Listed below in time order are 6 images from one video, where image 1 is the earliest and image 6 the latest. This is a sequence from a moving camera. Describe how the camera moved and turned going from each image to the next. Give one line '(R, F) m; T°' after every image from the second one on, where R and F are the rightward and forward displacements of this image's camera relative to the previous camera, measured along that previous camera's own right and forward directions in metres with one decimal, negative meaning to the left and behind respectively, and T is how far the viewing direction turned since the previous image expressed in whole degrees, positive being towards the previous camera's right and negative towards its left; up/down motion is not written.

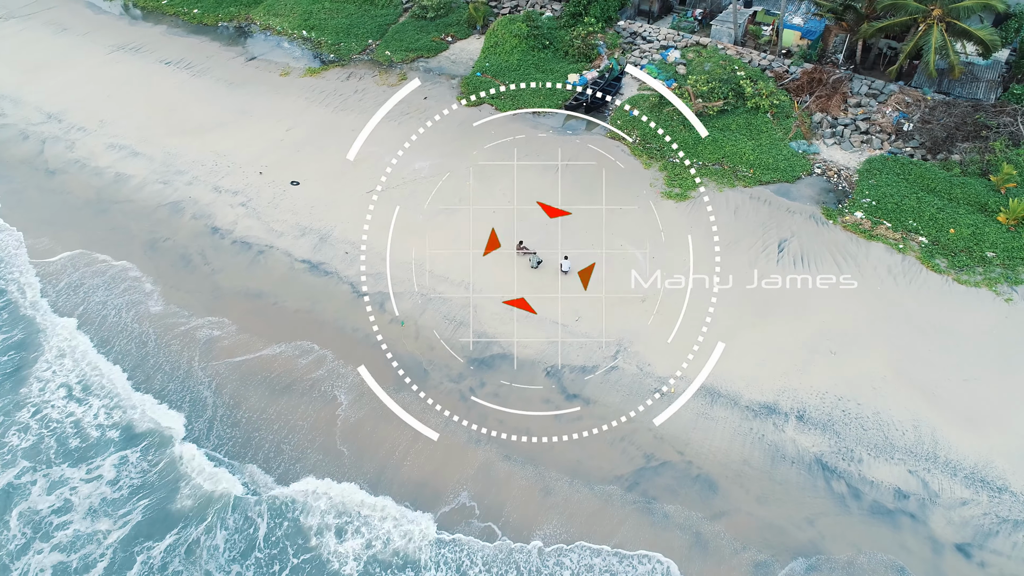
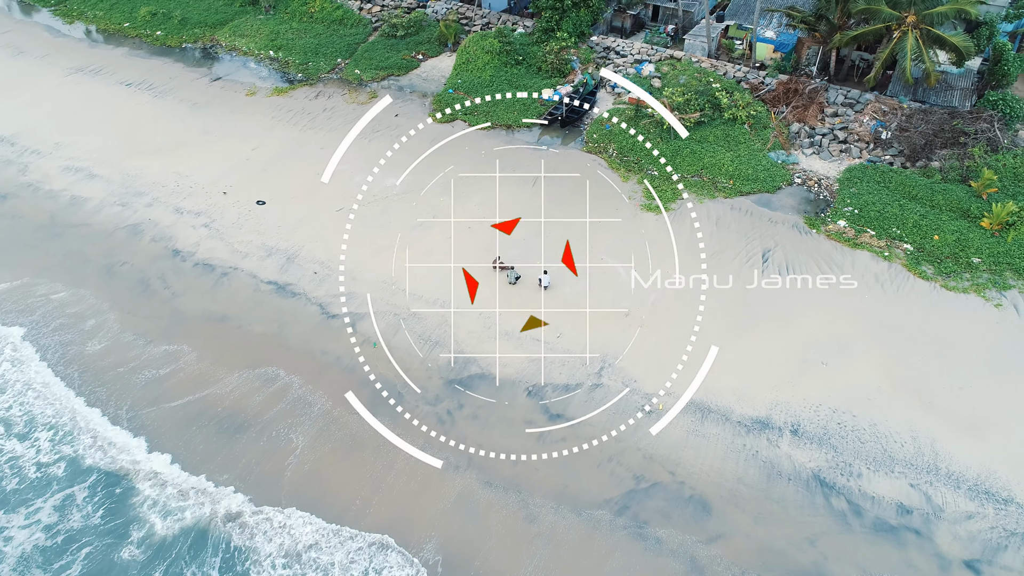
(0.0, +0.8) m; +2°
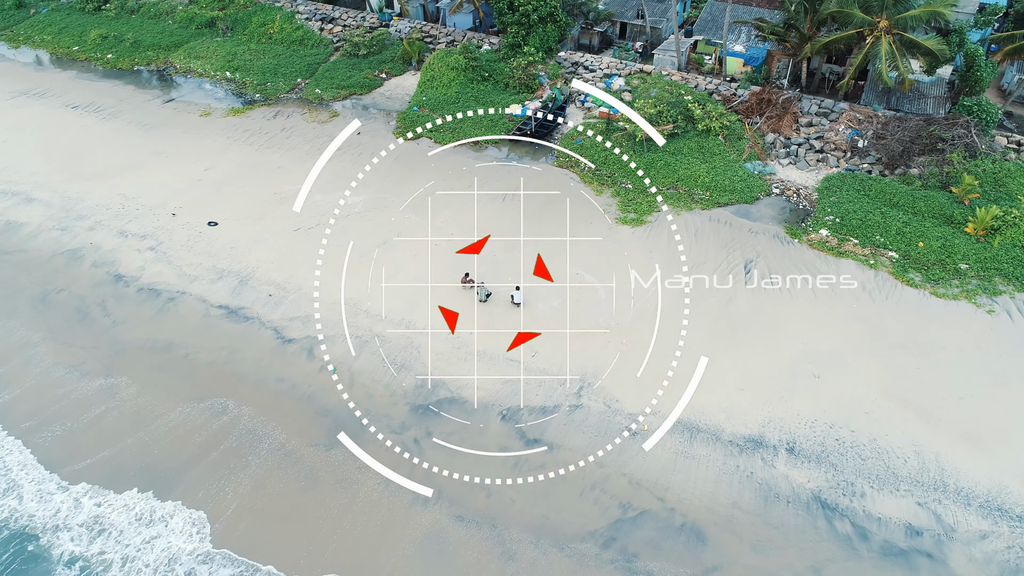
(+0.1, +1.2) m; +2°
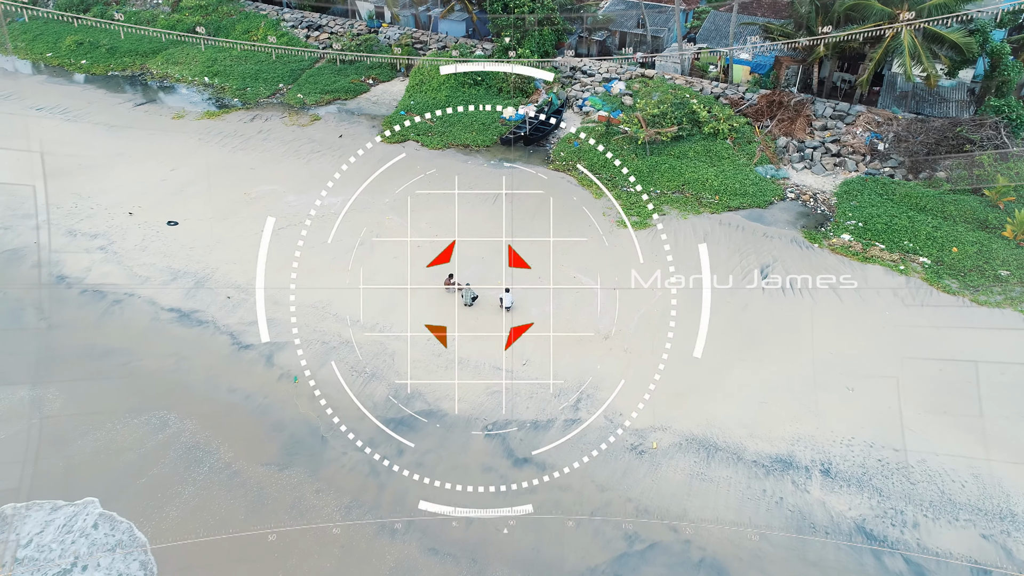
(+0.2, +2.0) m; 0°
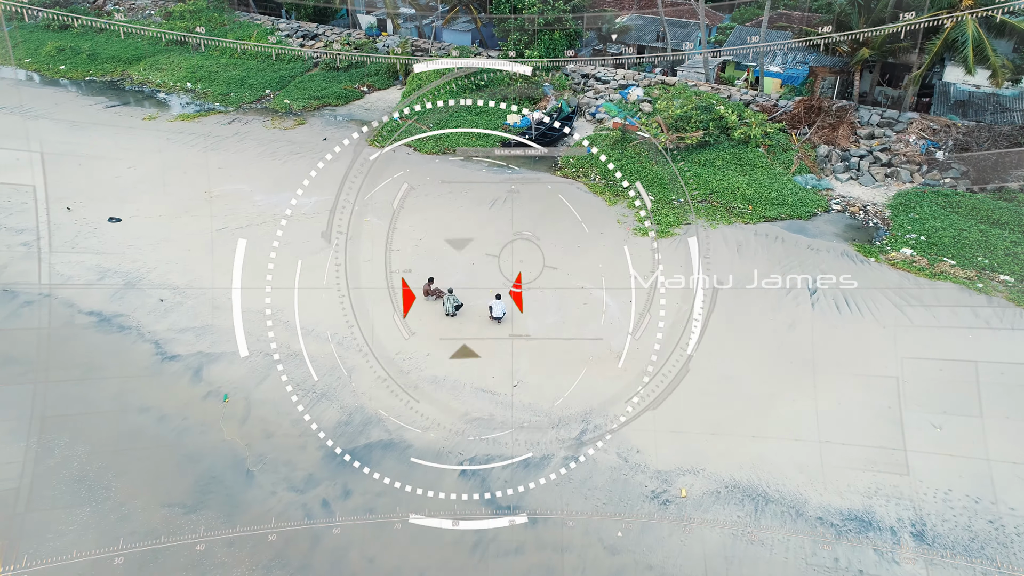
(+0.4, +2.9) m; -1°
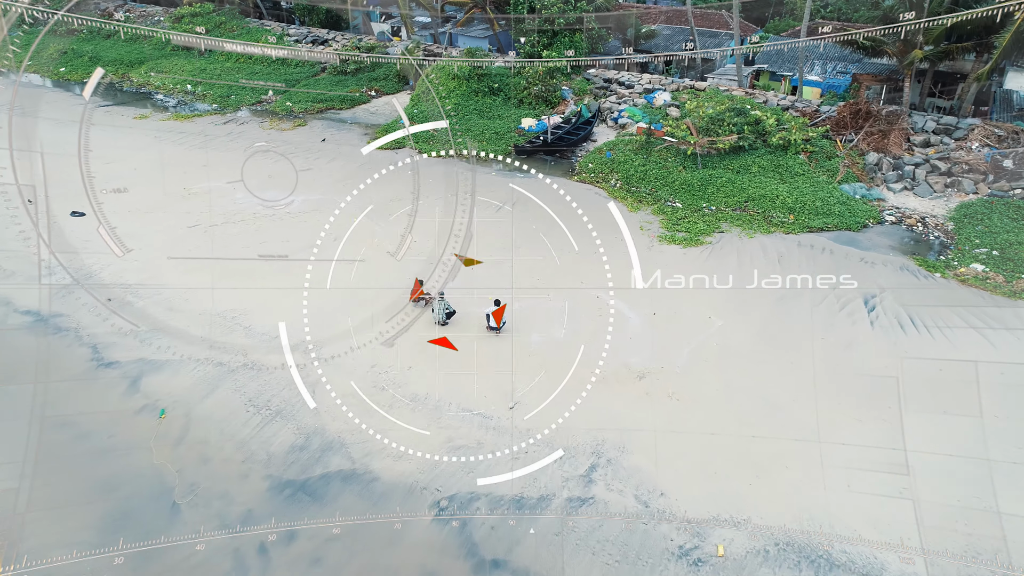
(+0.3, +2.0) m; -2°
